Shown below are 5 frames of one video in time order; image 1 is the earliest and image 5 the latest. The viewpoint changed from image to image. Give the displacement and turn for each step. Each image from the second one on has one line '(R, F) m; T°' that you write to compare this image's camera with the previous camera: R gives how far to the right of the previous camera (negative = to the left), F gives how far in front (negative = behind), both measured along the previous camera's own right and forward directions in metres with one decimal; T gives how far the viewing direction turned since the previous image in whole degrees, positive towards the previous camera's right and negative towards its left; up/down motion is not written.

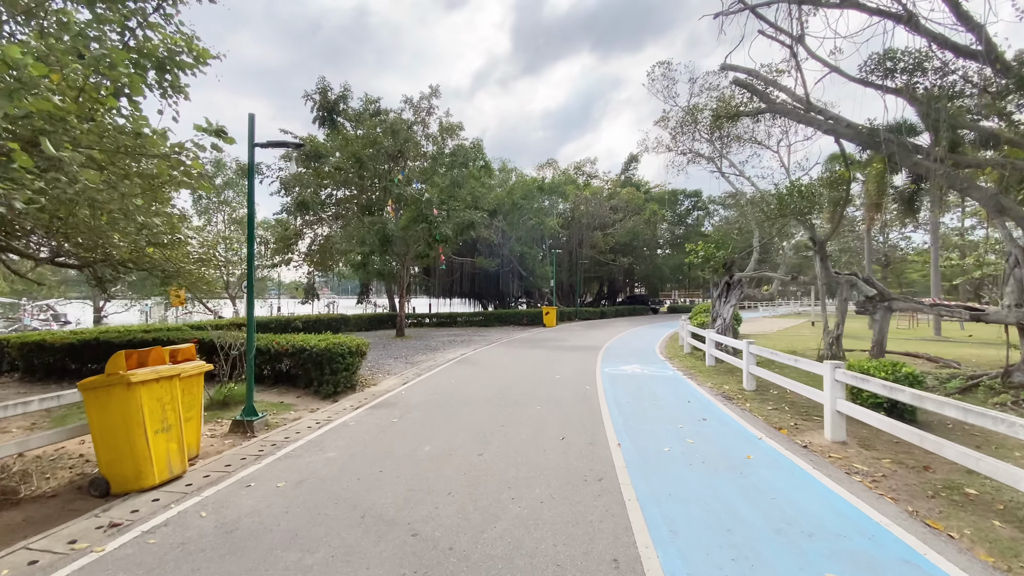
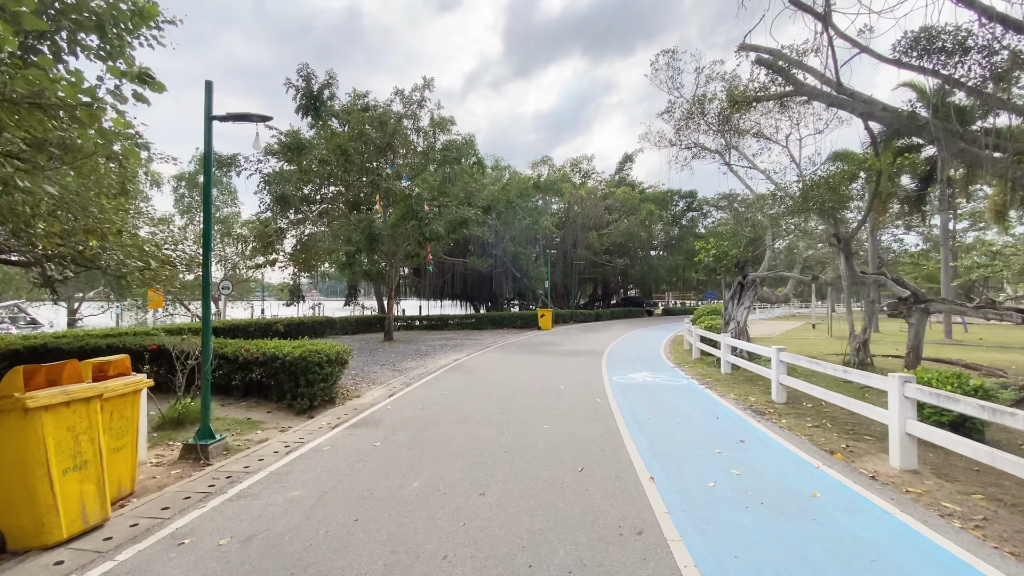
(-0.2, +1.1) m; +1°
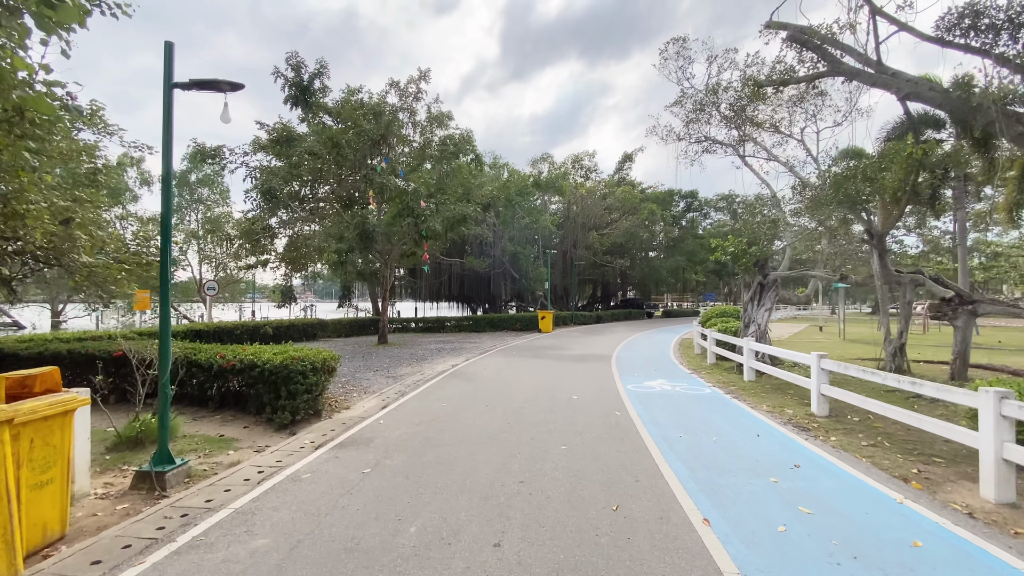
(-0.2, +0.9) m; +1°
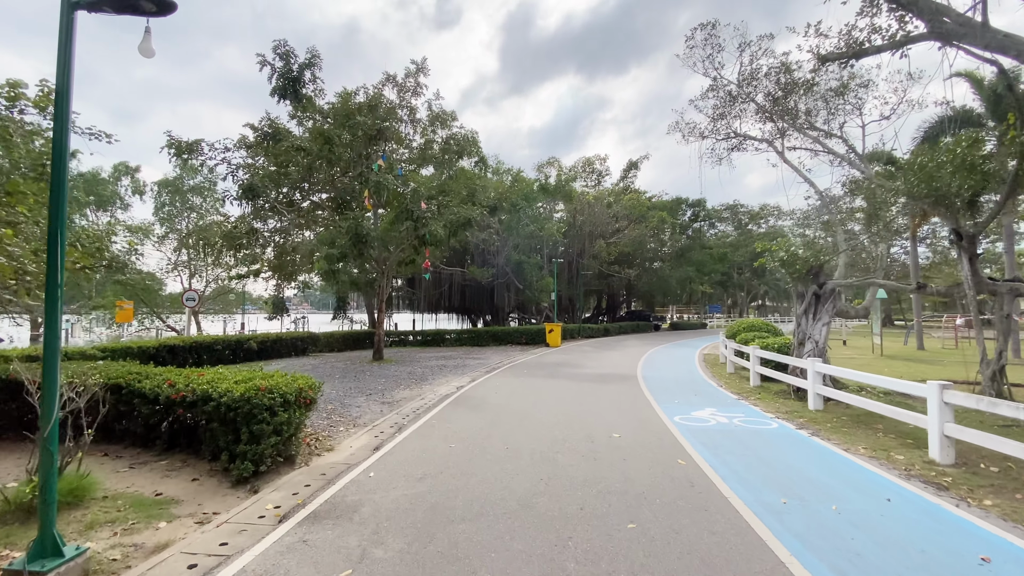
(-0.4, +1.7) m; 0°
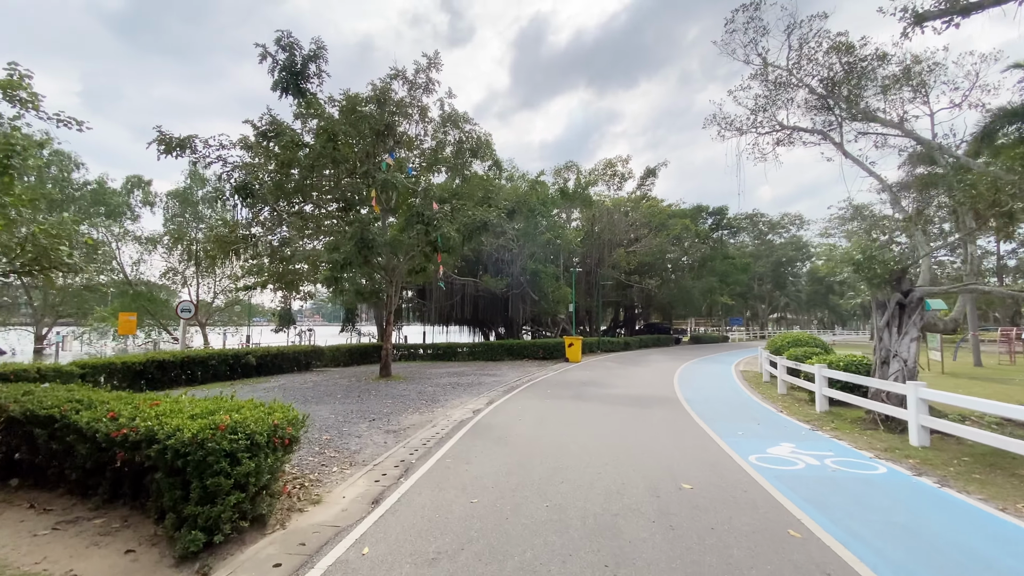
(-0.3, +1.5) m; -1°
